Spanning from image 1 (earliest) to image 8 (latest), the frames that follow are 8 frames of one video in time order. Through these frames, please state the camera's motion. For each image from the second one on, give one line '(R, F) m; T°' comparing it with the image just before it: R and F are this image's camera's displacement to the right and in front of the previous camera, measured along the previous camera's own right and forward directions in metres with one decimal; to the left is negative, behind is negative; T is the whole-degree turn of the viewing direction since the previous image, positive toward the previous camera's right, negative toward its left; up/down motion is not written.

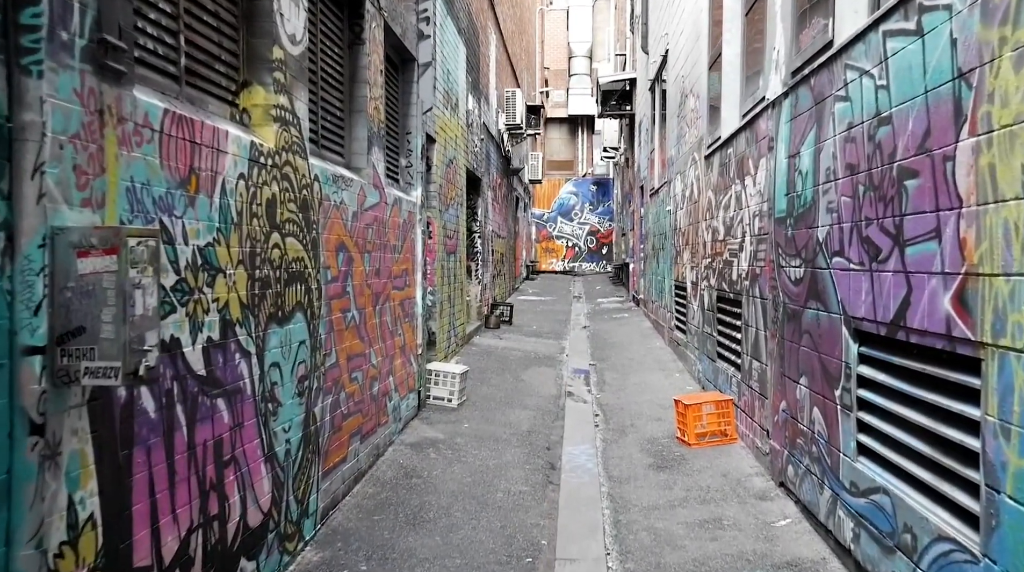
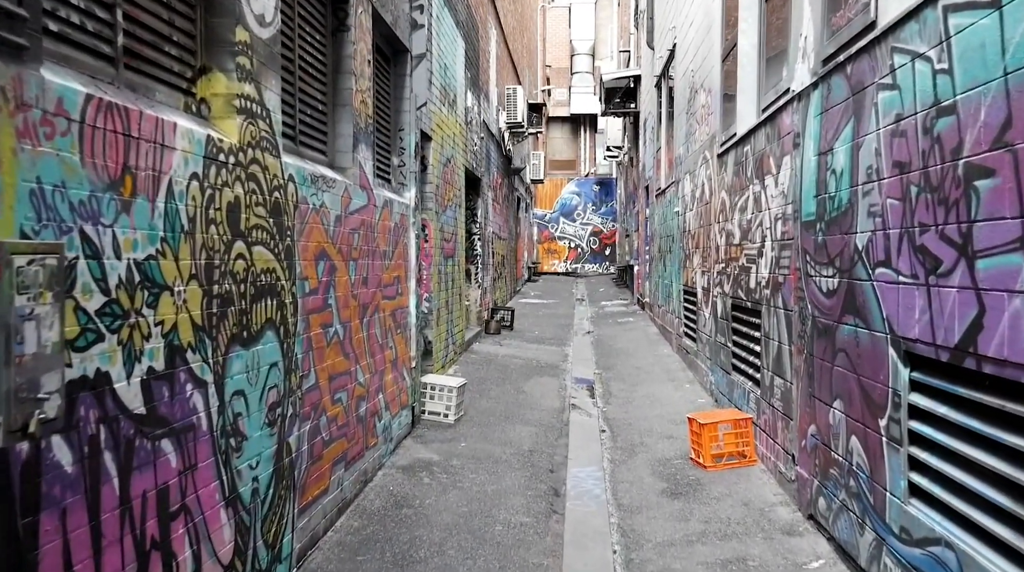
(0.0, +0.5) m; 0°
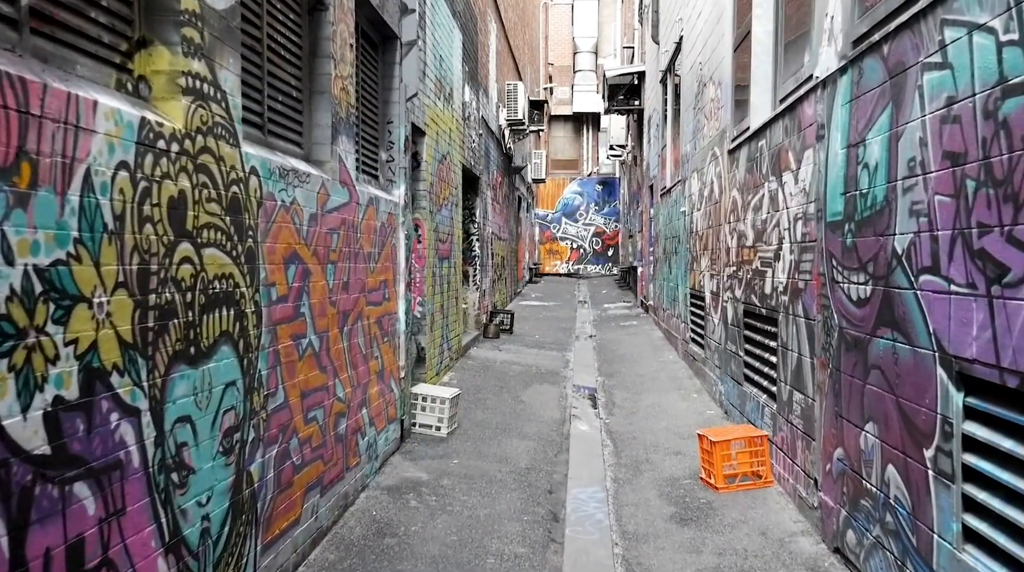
(0.0, +0.4) m; 0°
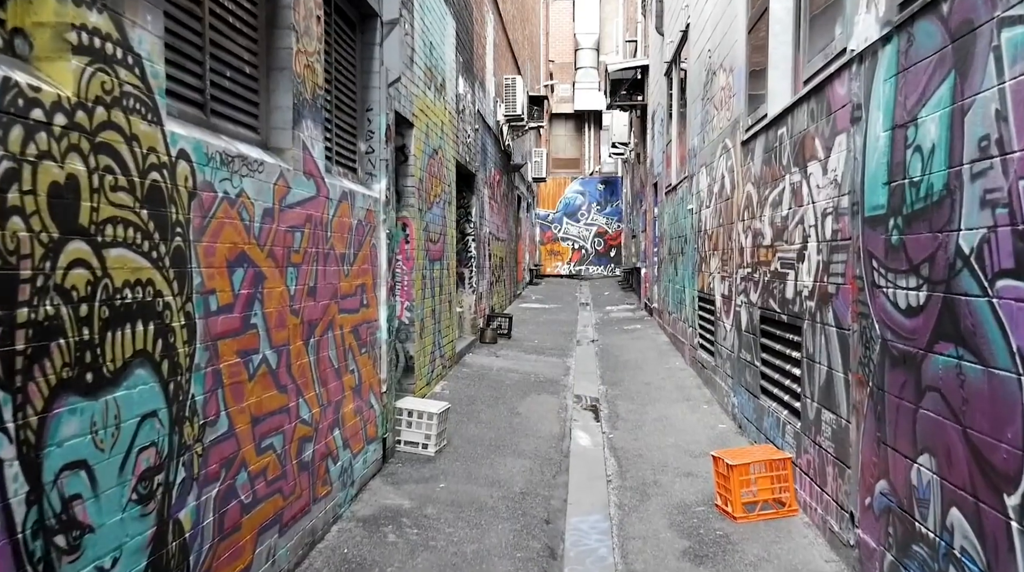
(+0.1, +0.6) m; 0°
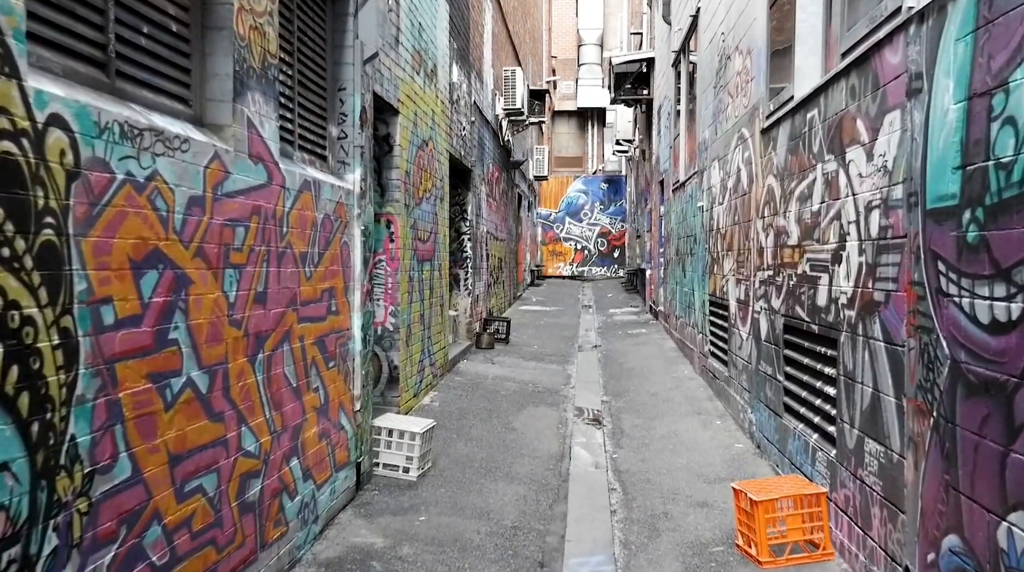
(+0.1, +0.6) m; 0°
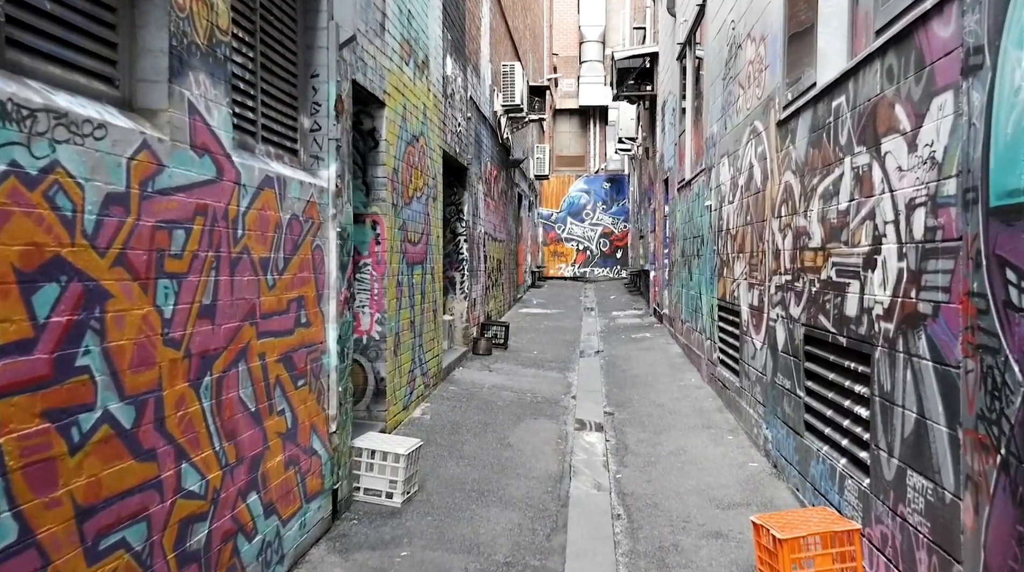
(+0.1, +0.5) m; 0°
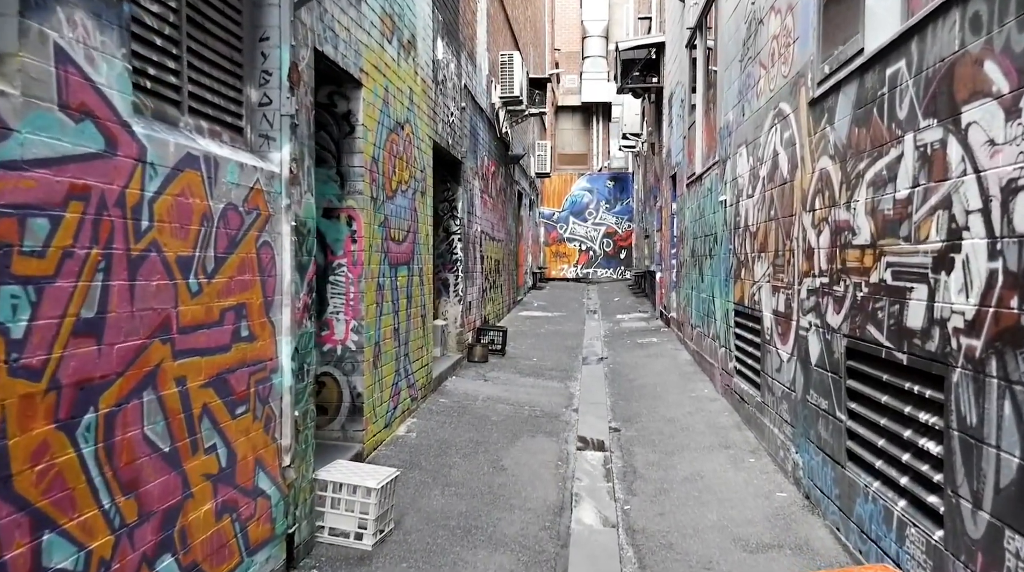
(+0.1, +0.7) m; 0°
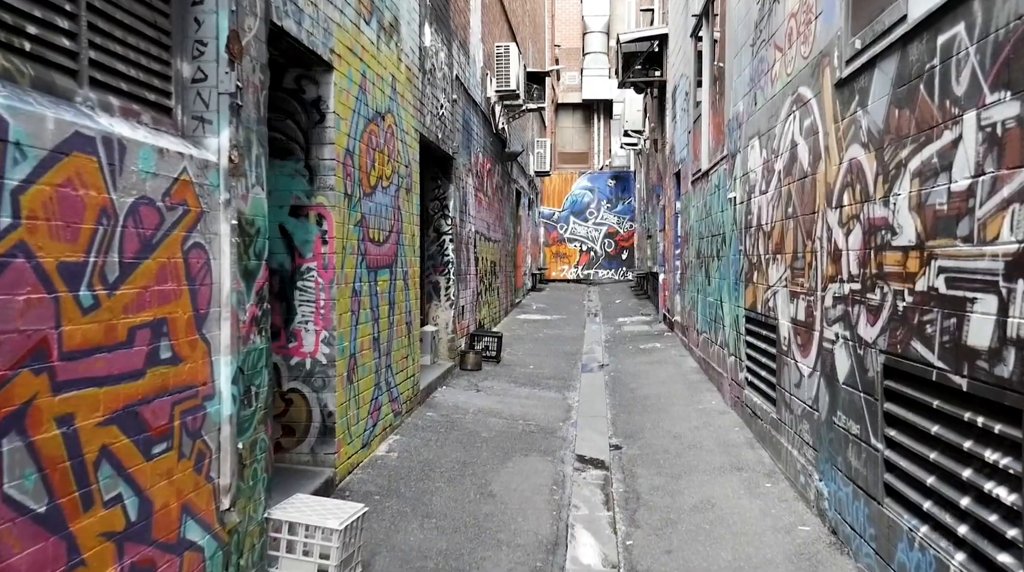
(+0.1, +0.5) m; 0°
